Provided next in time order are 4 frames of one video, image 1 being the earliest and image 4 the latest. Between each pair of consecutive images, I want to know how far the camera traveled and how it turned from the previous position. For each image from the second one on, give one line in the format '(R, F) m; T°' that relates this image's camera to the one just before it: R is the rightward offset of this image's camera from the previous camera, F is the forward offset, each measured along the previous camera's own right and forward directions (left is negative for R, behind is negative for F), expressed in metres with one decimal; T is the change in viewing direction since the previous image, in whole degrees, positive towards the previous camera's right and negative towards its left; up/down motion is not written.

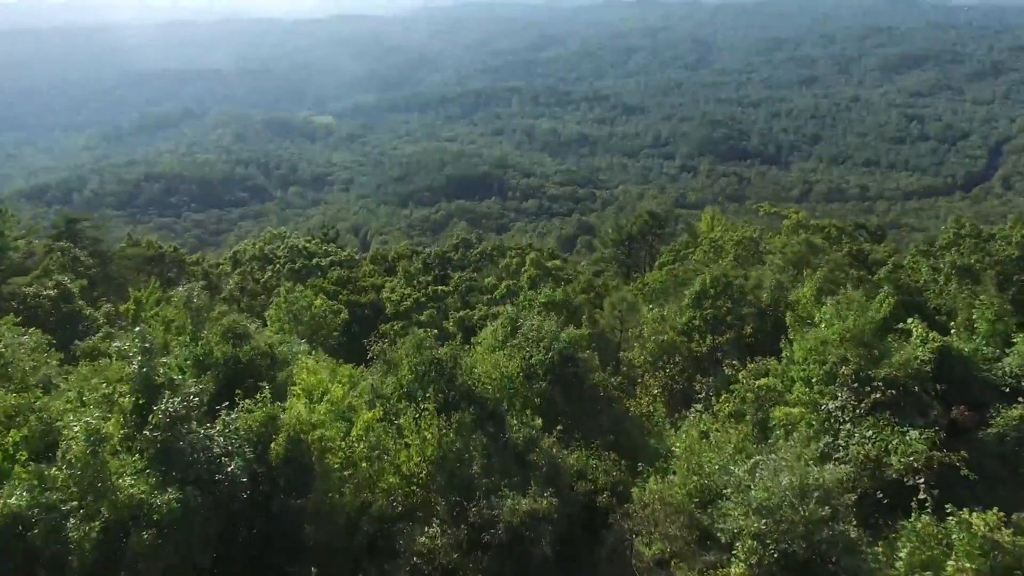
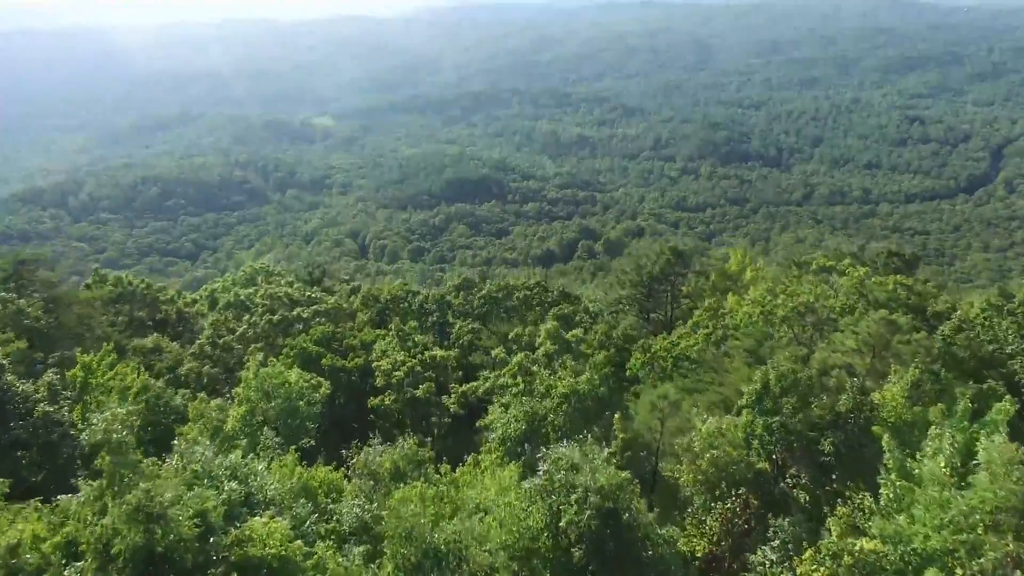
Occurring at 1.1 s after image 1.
(-0.1, +0.8) m; 0°
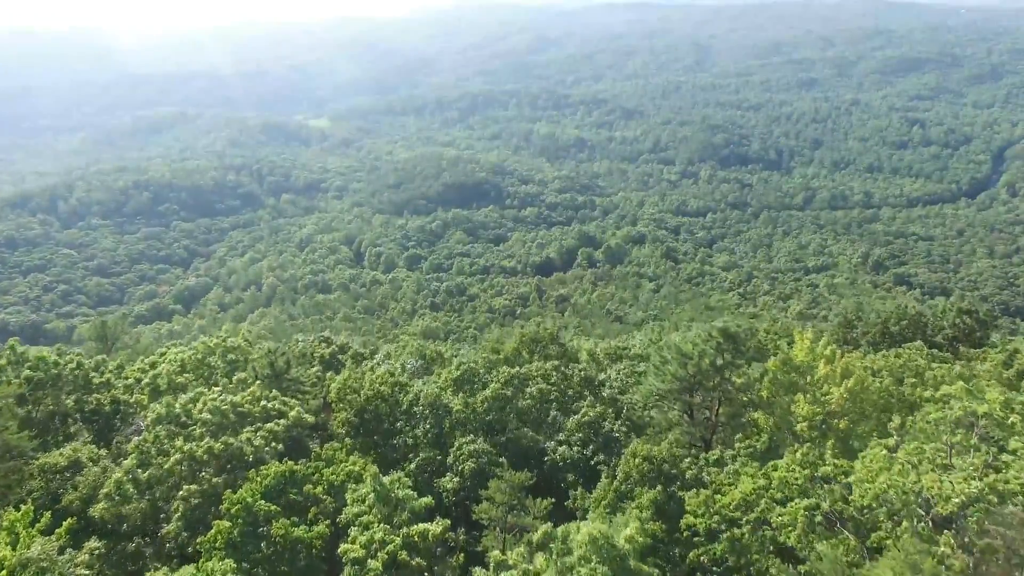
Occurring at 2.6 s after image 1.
(-0.1, +1.5) m; 0°
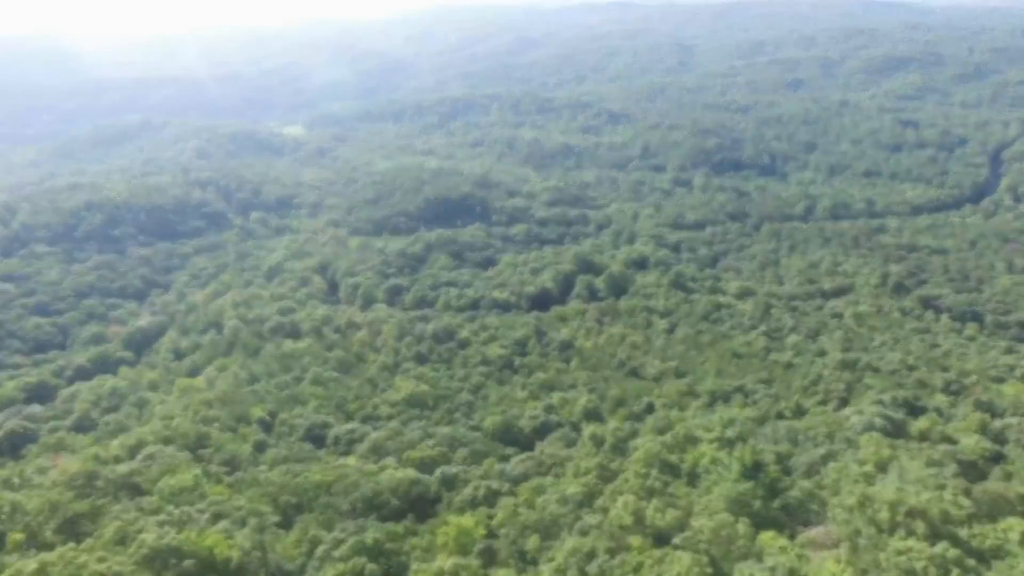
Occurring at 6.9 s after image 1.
(-0.9, +6.6) m; +2°
